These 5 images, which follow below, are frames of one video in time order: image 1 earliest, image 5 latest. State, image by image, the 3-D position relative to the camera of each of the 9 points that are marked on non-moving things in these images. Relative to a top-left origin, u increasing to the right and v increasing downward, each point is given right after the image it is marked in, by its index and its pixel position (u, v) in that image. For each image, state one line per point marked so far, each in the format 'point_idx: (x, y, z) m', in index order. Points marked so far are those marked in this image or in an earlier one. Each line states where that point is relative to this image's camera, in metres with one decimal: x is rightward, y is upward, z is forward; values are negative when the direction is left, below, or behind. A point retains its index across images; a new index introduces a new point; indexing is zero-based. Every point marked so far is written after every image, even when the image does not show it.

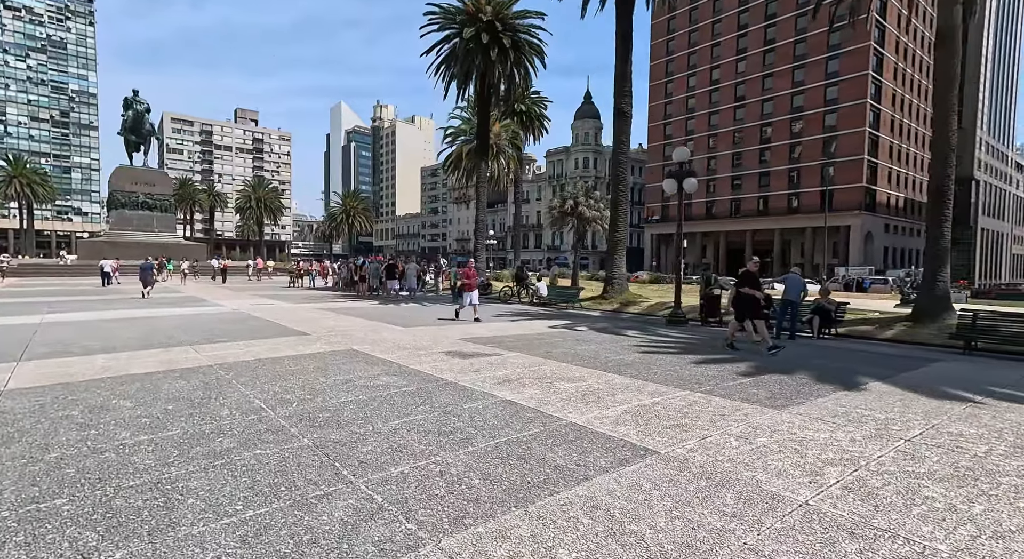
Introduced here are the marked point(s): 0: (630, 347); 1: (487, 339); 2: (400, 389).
0: (+2.3, -1.2, +10.2) m
1: (-0.4, -1.2, +10.8) m
2: (-1.3, -1.3, +6.4) m
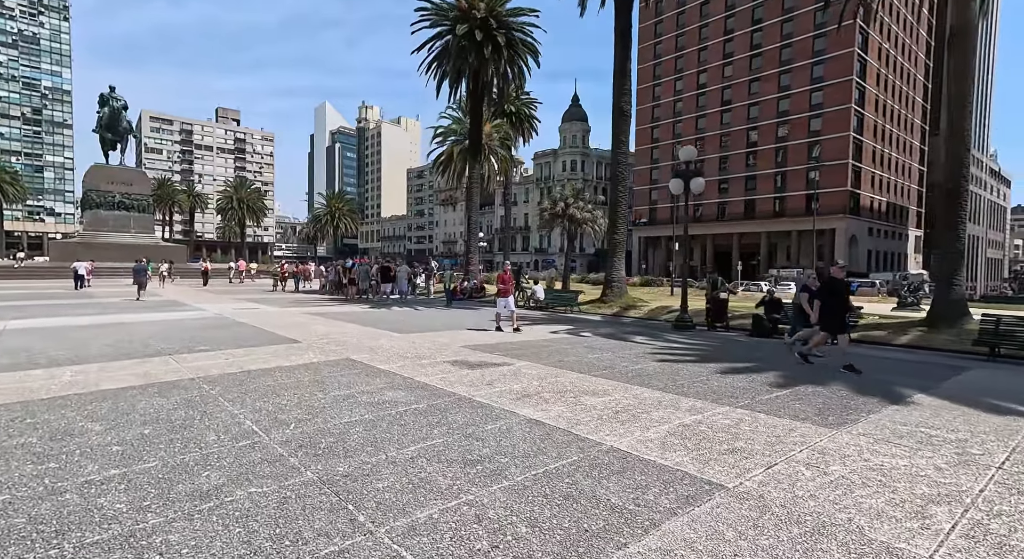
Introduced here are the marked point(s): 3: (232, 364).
0: (+2.4, -1.3, +9.7) m
1: (-0.3, -1.2, +10.2) m
2: (-1.0, -1.3, +5.8) m
3: (-4.1, -1.2, +8.4) m
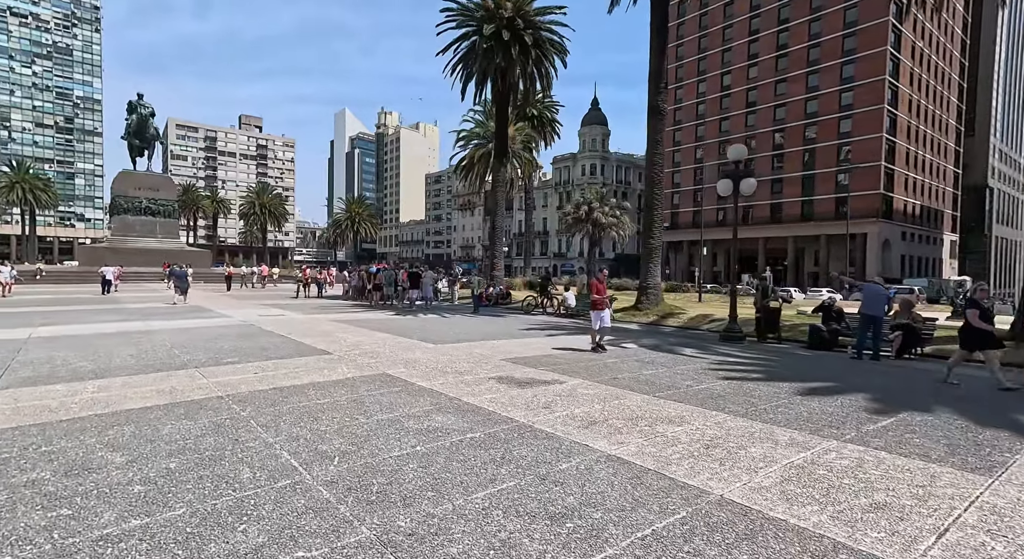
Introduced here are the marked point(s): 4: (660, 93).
0: (+3.2, -1.4, +8.9) m
1: (+0.4, -1.4, +9.5) m
2: (-0.4, -1.4, +5.1) m
3: (-3.4, -1.4, +7.8) m
4: (+5.1, +6.5, +19.4) m
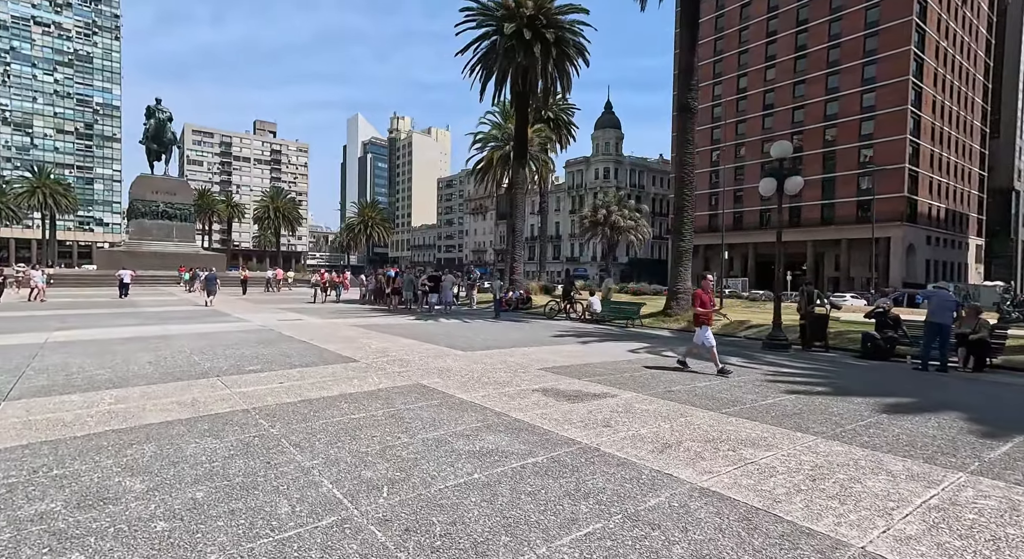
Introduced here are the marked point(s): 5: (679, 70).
0: (+3.8, -1.5, +8.2) m
1: (+1.1, -1.4, +8.9) m
2: (+0.1, -1.4, +4.5) m
3: (-2.8, -1.4, +7.2) m
4: (+6.0, +6.3, +18.7) m
5: (+5.6, +7.0, +18.9) m
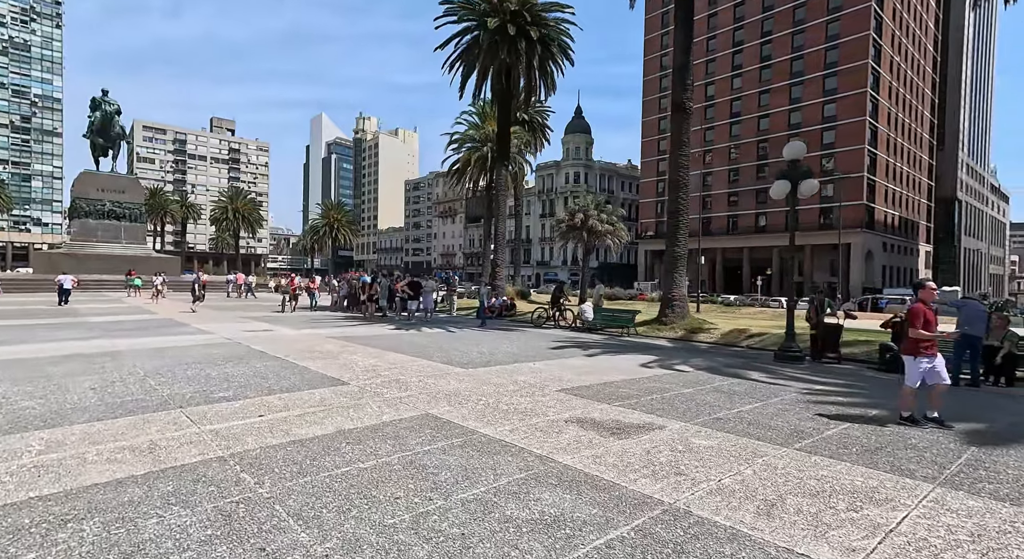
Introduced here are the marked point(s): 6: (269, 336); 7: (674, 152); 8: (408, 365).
0: (+4.0, -1.7, +7.4) m
1: (+1.3, -1.6, +7.9) m
2: (+0.6, -1.6, +3.4) m
3: (-2.5, -1.5, +6.0) m
4: (+5.6, +6.1, +18.0) m
5: (+5.2, +6.8, +18.2) m
6: (-6.3, -1.5, +14.8) m
7: (+5.2, +4.1, +18.1) m
8: (-1.9, -1.5, +9.8) m
